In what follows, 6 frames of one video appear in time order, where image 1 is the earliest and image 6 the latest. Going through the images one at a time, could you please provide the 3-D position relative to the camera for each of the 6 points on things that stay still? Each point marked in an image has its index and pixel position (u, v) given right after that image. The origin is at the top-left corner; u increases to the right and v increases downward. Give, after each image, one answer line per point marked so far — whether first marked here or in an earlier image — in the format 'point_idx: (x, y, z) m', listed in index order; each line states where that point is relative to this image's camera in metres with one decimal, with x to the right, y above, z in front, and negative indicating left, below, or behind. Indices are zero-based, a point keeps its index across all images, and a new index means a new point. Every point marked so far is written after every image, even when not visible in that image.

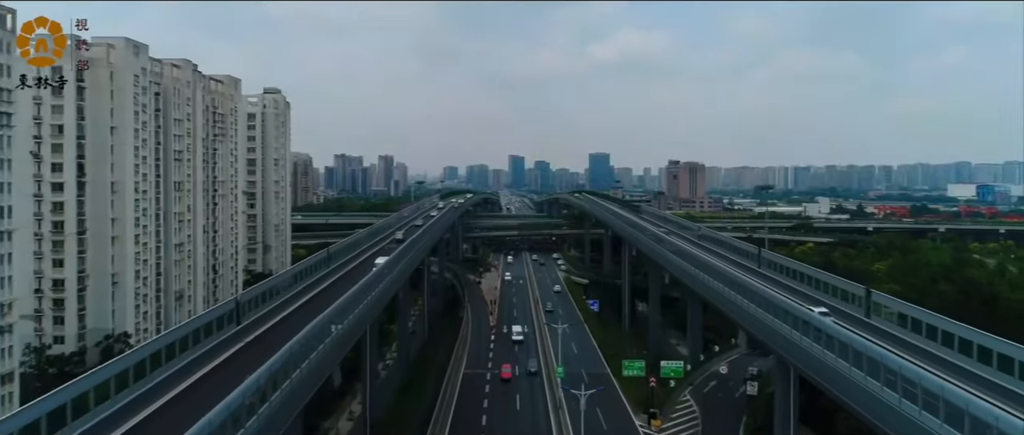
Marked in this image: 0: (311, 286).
0: (-5.4, -1.6, +17.5) m
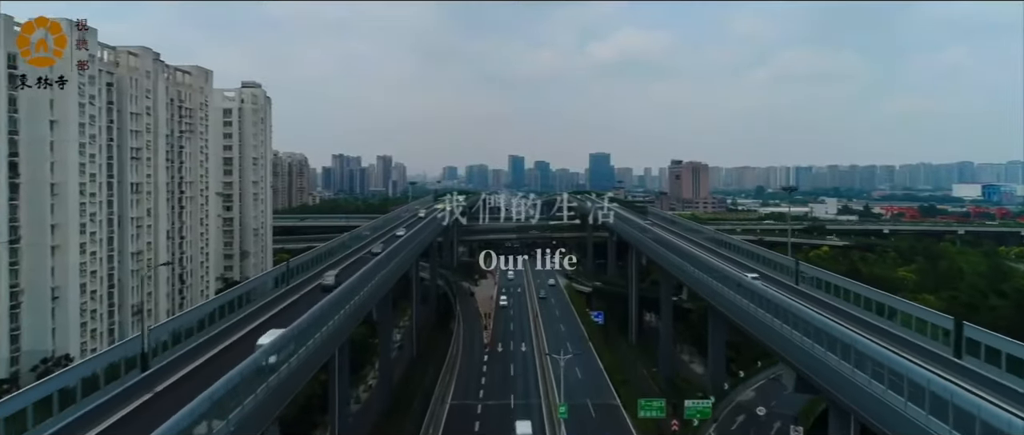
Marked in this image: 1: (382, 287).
0: (-5.5, -1.7, +16.4) m
1: (-3.7, -1.9, +17.6) m
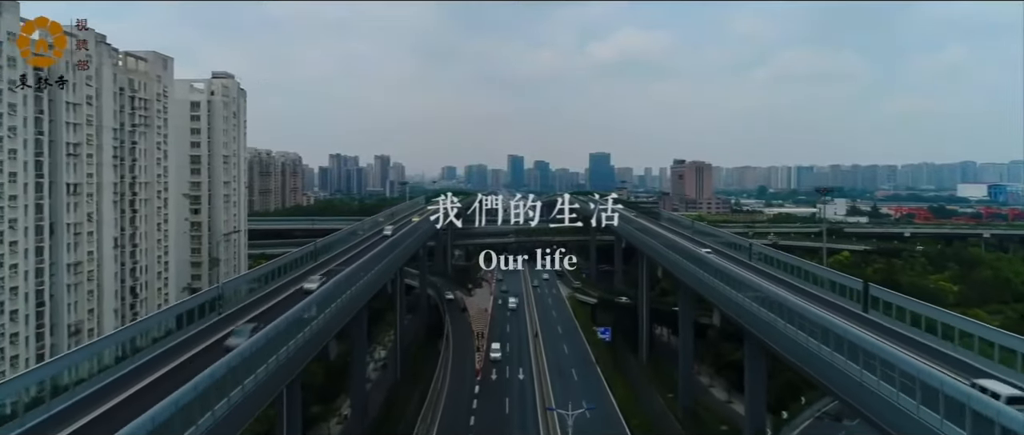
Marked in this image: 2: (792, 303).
0: (-5.5, -1.8, +15.1) m
1: (-3.8, -1.9, +16.3) m
2: (+4.9, -1.5, +11.7) m
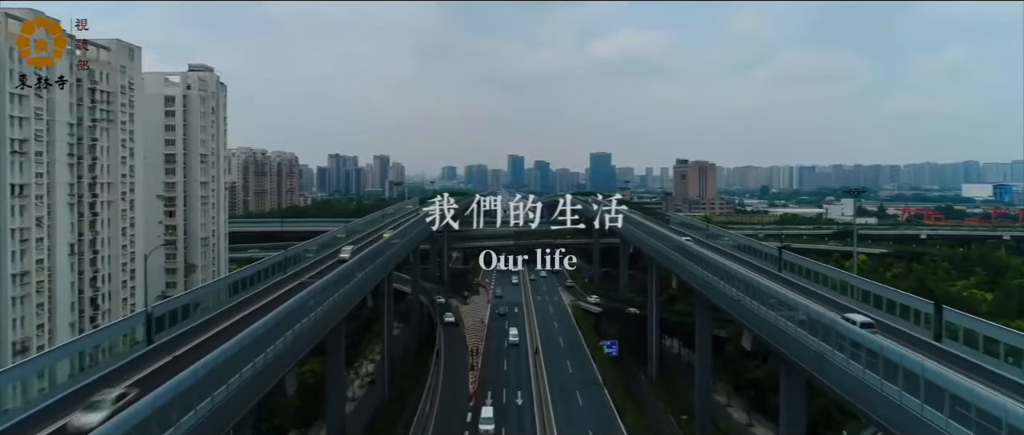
0: (-5.5, -1.9, +14.2) m
1: (-3.8, -2.0, +15.5) m
2: (+4.9, -1.5, +10.9) m
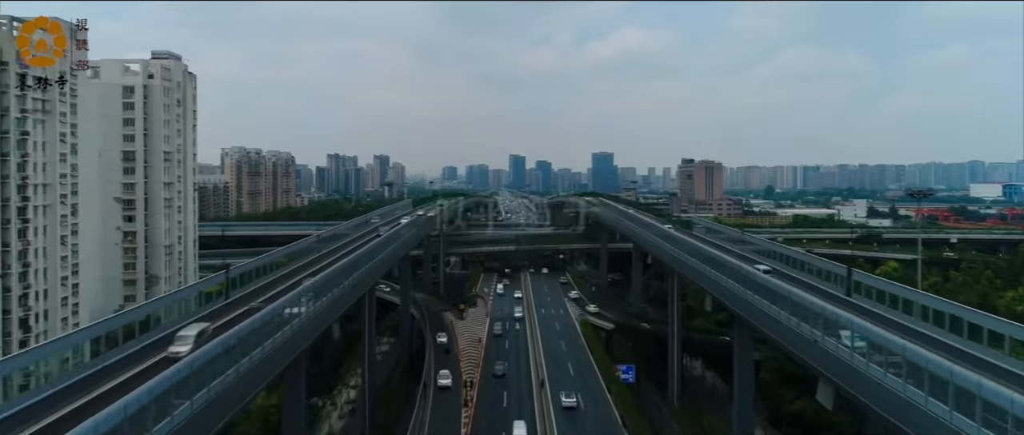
0: (-5.5, -1.9, +12.9) m
1: (-3.8, -2.1, +14.2) m
2: (+4.9, -1.6, +9.5) m
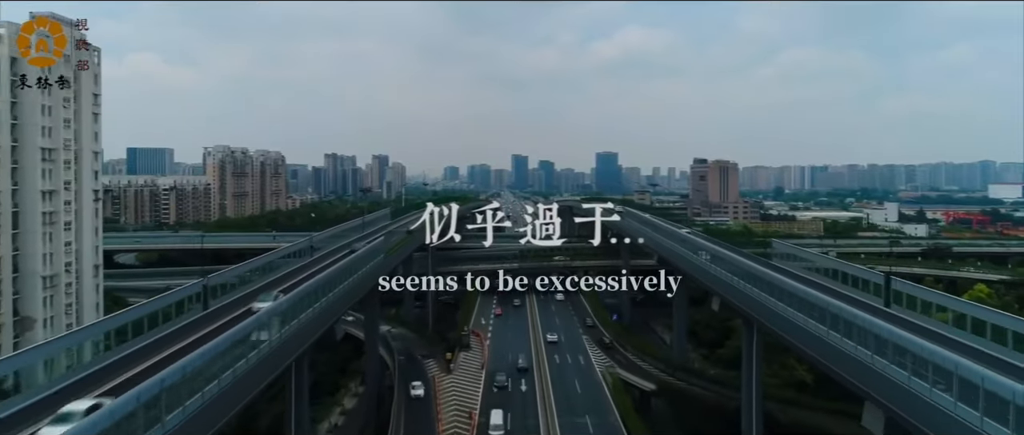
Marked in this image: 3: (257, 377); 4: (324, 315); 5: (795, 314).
0: (-5.5, -2.2, +10.1) m
1: (-3.7, -2.3, +11.3) m
2: (+4.9, -1.9, +6.7) m
3: (-3.8, -2.6, +9.9) m
4: (-3.6, -1.9, +13.7) m
5: (+5.0, -2.0, +11.1) m
